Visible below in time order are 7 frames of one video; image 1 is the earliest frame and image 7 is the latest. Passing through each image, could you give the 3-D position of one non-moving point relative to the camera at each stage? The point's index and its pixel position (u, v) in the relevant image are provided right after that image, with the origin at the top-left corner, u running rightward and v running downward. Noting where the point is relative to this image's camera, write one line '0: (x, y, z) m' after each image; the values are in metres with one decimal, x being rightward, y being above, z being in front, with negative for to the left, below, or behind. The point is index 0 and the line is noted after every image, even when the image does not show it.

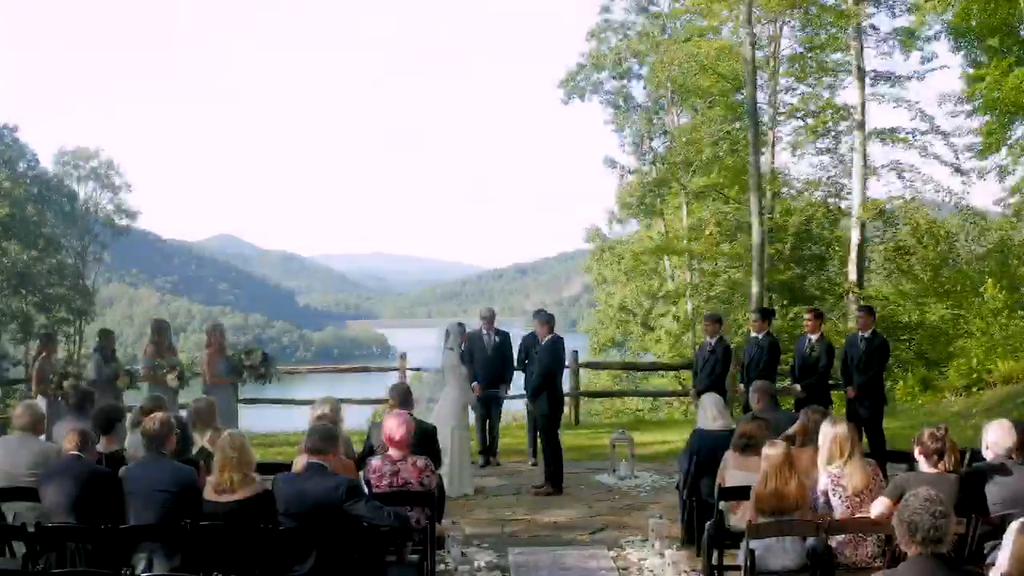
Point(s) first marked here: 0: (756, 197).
0: (+3.3, +1.3, +11.2) m
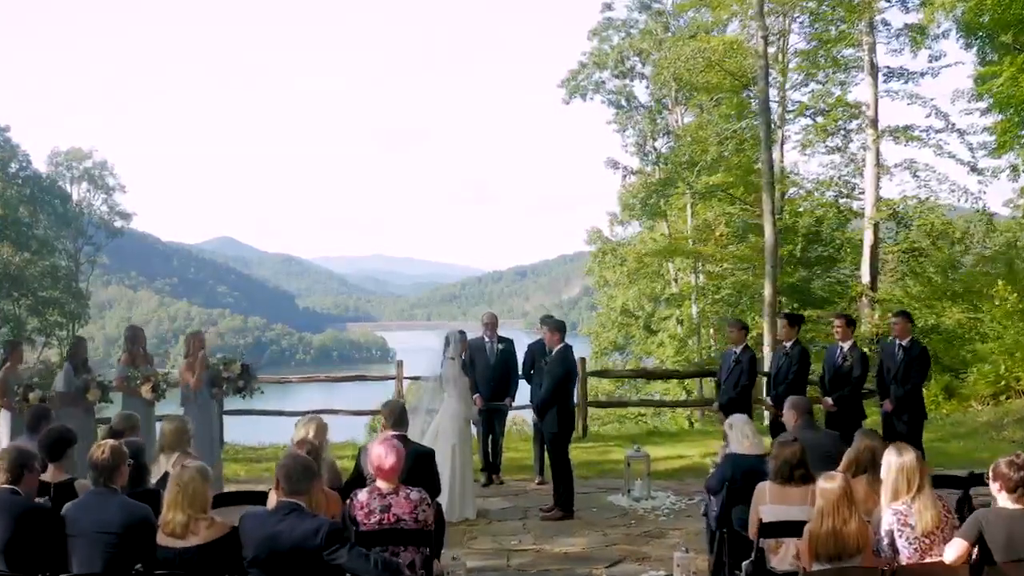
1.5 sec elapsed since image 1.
0: (+3.3, +1.2, +10.7) m
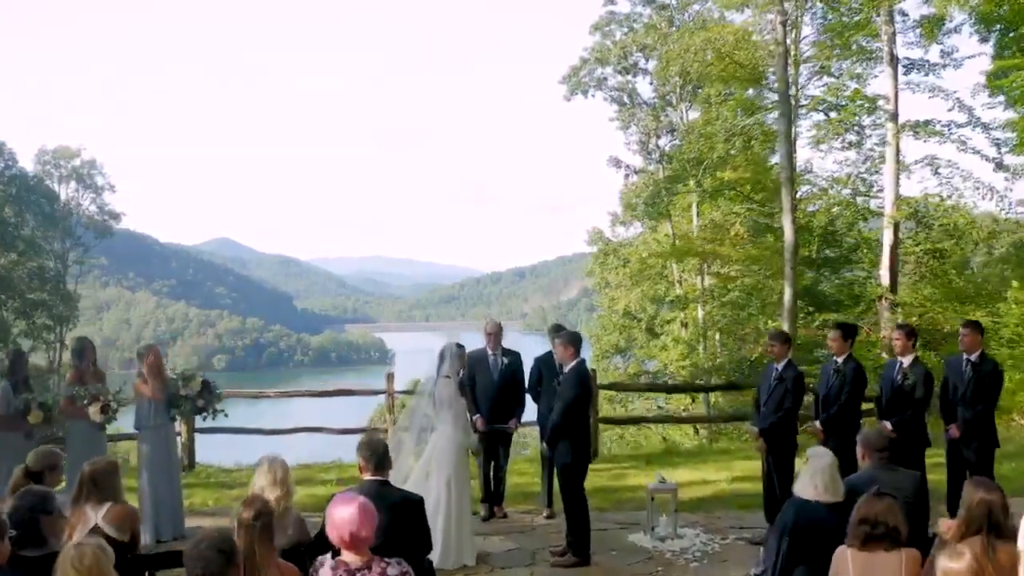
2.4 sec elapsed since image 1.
0: (+3.3, +1.2, +10.0) m
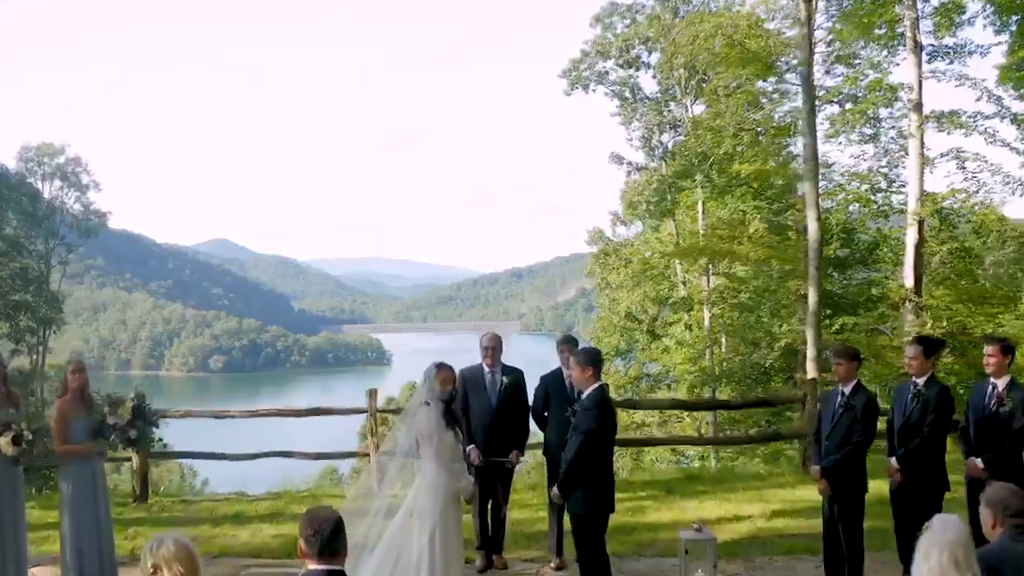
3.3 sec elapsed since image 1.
0: (+3.3, +1.2, +9.2) m
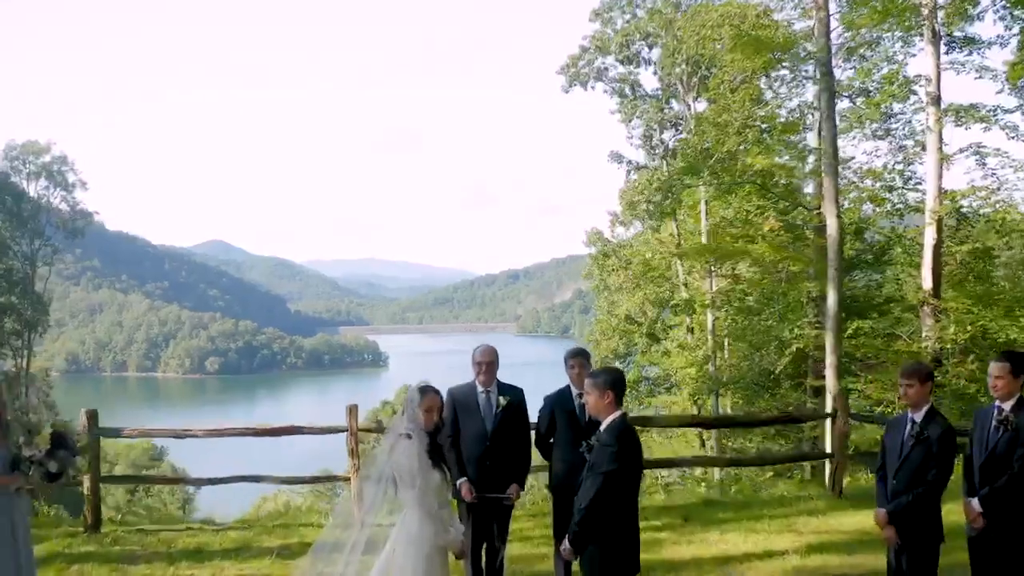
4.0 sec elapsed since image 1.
0: (+3.3, +1.1, +8.6) m
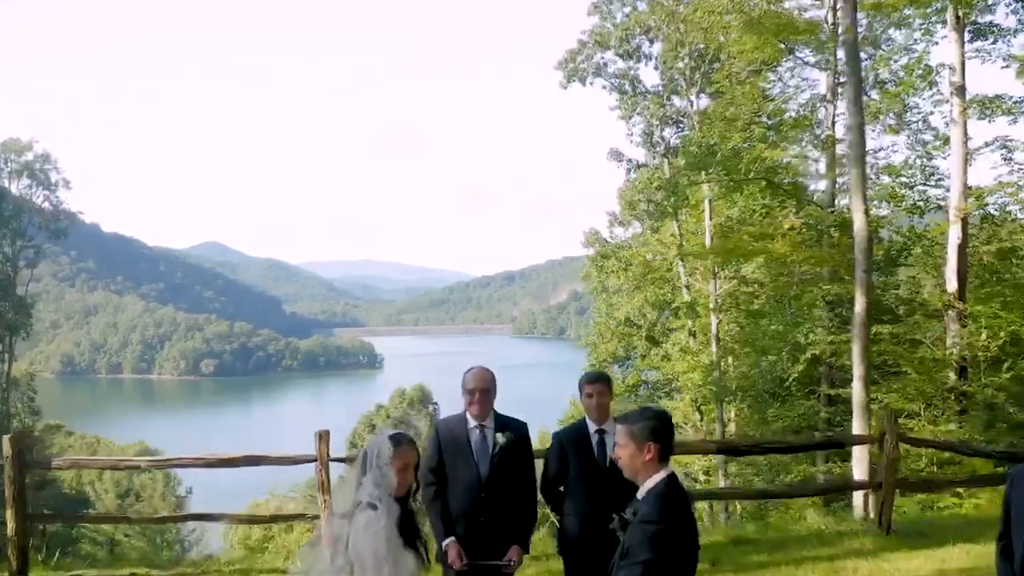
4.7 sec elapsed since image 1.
0: (+3.2, +1.1, +7.9) m
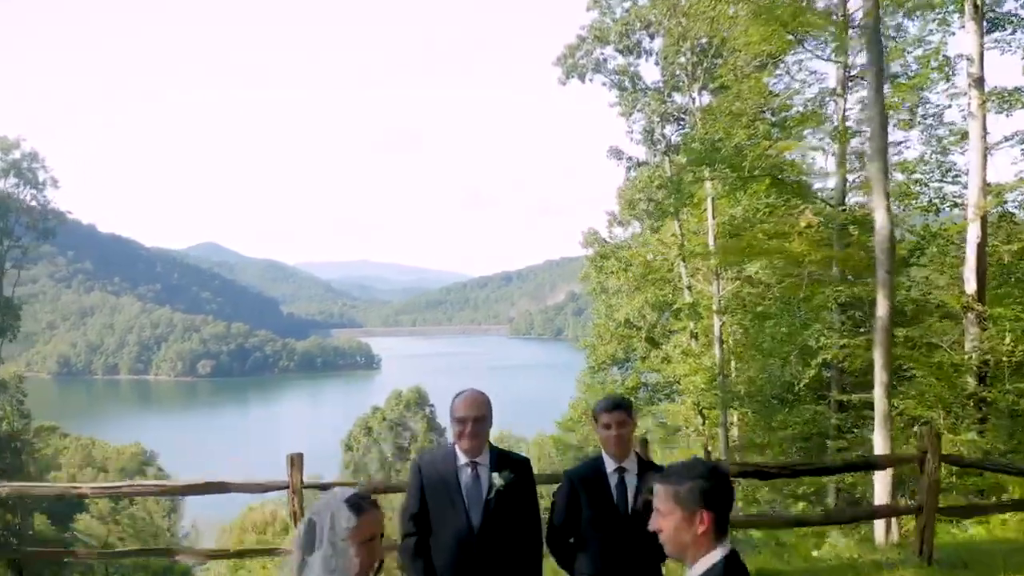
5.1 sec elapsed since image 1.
0: (+3.2, +1.1, +7.4) m
